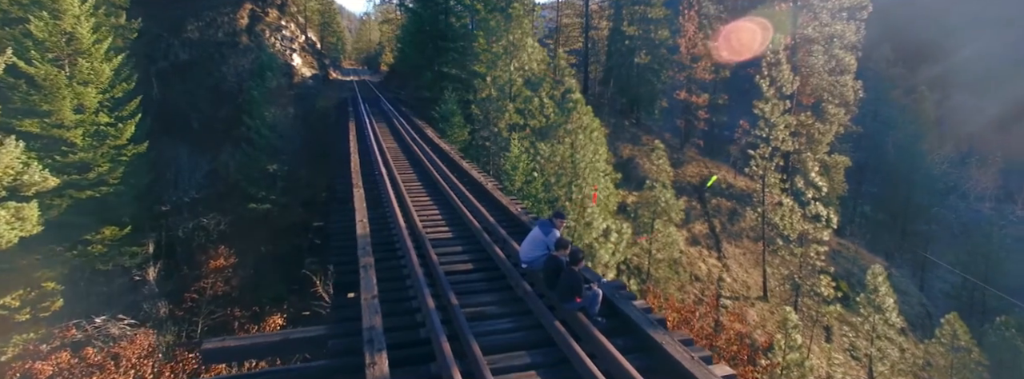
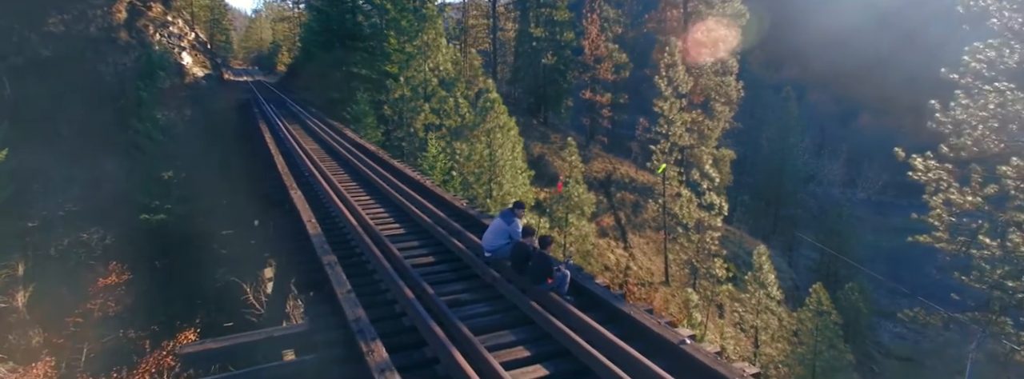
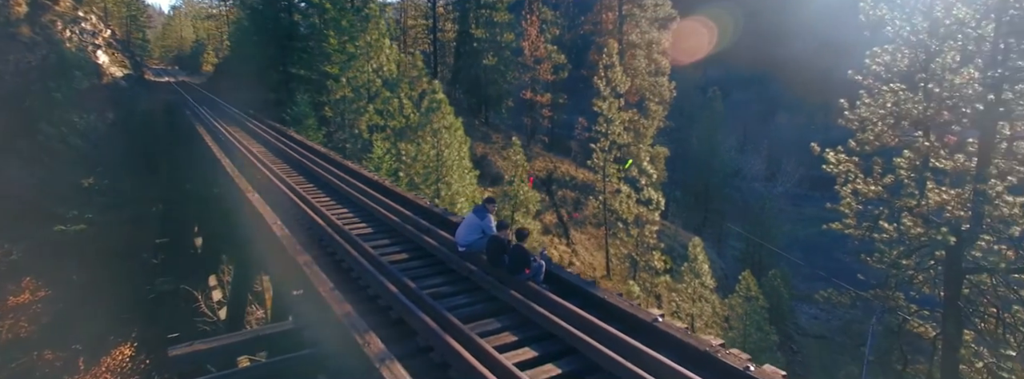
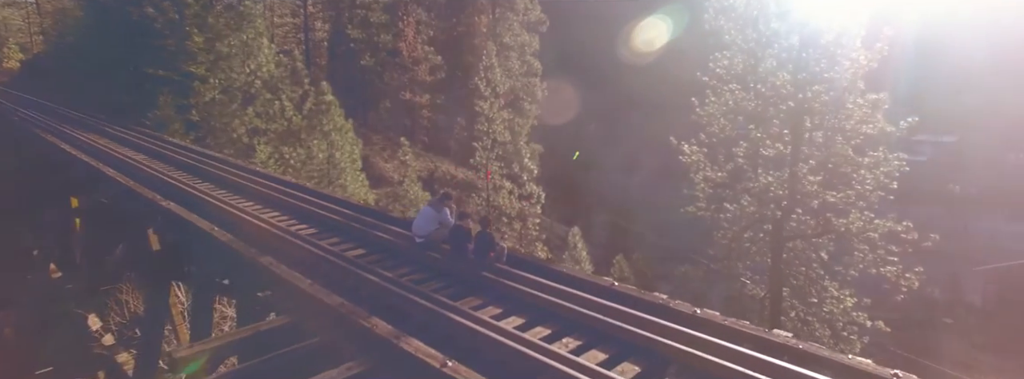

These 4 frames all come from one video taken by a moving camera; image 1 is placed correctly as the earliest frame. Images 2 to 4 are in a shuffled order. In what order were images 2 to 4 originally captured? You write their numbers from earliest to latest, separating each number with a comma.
2, 3, 4
